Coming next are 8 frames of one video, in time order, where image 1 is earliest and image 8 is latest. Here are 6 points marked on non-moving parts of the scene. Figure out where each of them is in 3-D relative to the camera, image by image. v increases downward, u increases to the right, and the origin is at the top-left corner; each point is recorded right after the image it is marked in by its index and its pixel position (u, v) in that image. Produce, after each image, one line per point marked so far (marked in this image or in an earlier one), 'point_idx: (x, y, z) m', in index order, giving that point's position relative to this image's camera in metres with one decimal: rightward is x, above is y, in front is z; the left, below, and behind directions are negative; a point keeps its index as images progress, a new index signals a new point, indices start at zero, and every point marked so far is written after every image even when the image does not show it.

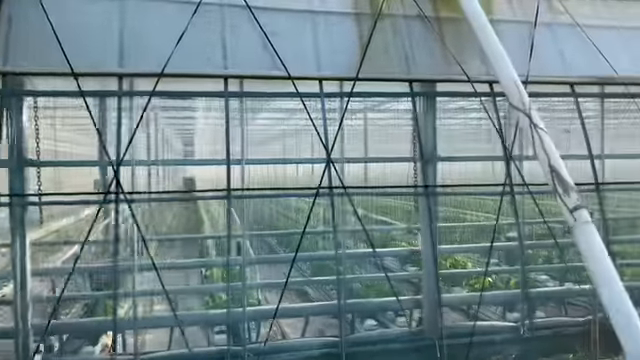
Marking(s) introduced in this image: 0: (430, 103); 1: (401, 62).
0: (+0.6, +0.5, +4.8) m
1: (+0.4, +0.7, +4.9) m
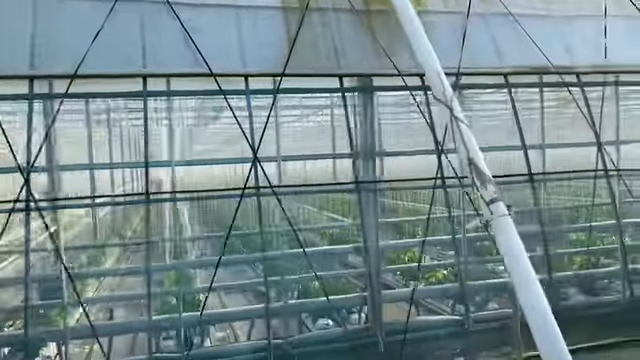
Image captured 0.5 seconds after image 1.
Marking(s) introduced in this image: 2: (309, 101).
0: (+0.2, +0.5, +4.7) m
1: (0.0, +0.7, +4.7) m
2: (0.0, +0.4, +4.6) m
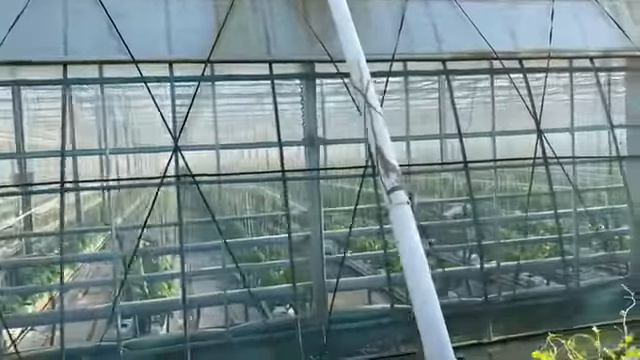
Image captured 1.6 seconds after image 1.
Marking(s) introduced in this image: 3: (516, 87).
0: (-0.1, +0.6, +4.5) m
1: (-0.4, +0.8, +4.5) m
2: (-0.4, +0.5, +4.4) m
3: (+1.2, +0.6, +4.9) m
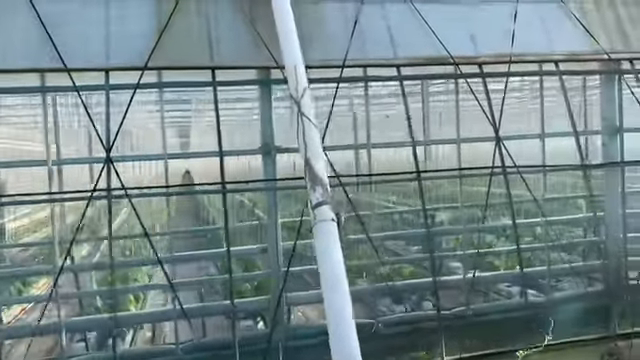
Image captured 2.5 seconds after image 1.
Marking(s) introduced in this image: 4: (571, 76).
0: (-0.4, +0.5, +4.3) m
1: (-0.7, +0.7, +4.3) m
2: (-0.7, +0.4, +4.3) m
3: (+0.9, +0.5, +4.7) m
4: (+1.6, +0.7, +4.9) m
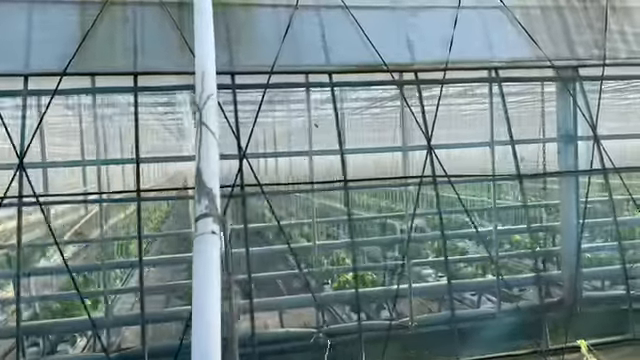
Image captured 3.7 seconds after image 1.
0: (-0.8, +0.4, +4.3) m
1: (-1.1, +0.7, +4.3) m
2: (-1.1, +0.4, +4.2) m
3: (+0.5, +0.5, +4.6) m
4: (+1.2, +0.6, +4.8) m
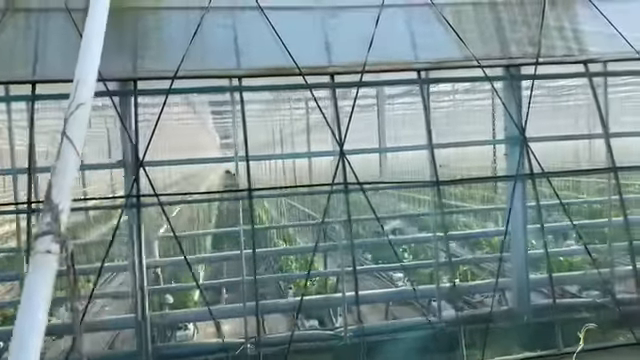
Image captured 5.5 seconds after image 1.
0: (-1.4, +0.4, +4.1) m
1: (-1.6, +0.6, +4.2) m
2: (-1.6, +0.4, +4.1) m
3: (0.0, +0.4, +4.4) m
4: (+0.7, +0.6, +4.6) m
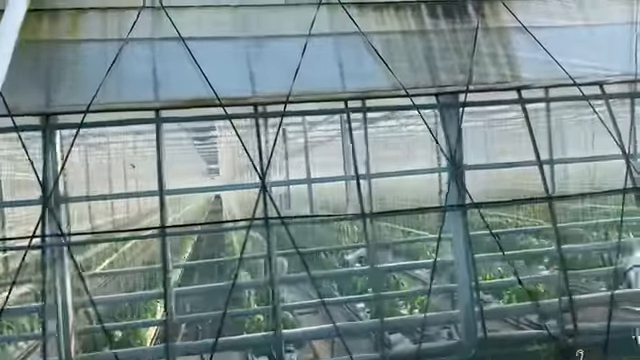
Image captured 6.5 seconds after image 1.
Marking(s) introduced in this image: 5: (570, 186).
0: (-1.8, +0.2, +4.0) m
1: (-2.0, +0.4, +4.1) m
2: (-2.1, +0.1, +4.0) m
3: (-0.4, +0.2, +4.3) m
4: (+0.2, +0.4, +4.5) m
5: (+1.5, 0.0, +4.7) m
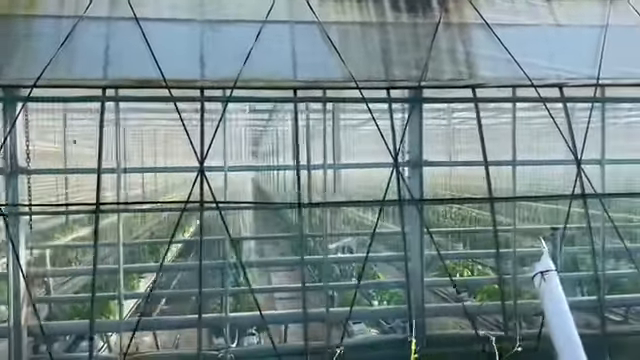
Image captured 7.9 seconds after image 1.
0: (-2.1, +0.4, +4.1) m
1: (-2.3, +0.6, +4.2) m
2: (-2.4, +0.3, +4.1) m
3: (-0.7, +0.3, +4.4) m
4: (-0.1, +0.4, +4.5) m
5: (+1.2, 0.0, +4.6) m
